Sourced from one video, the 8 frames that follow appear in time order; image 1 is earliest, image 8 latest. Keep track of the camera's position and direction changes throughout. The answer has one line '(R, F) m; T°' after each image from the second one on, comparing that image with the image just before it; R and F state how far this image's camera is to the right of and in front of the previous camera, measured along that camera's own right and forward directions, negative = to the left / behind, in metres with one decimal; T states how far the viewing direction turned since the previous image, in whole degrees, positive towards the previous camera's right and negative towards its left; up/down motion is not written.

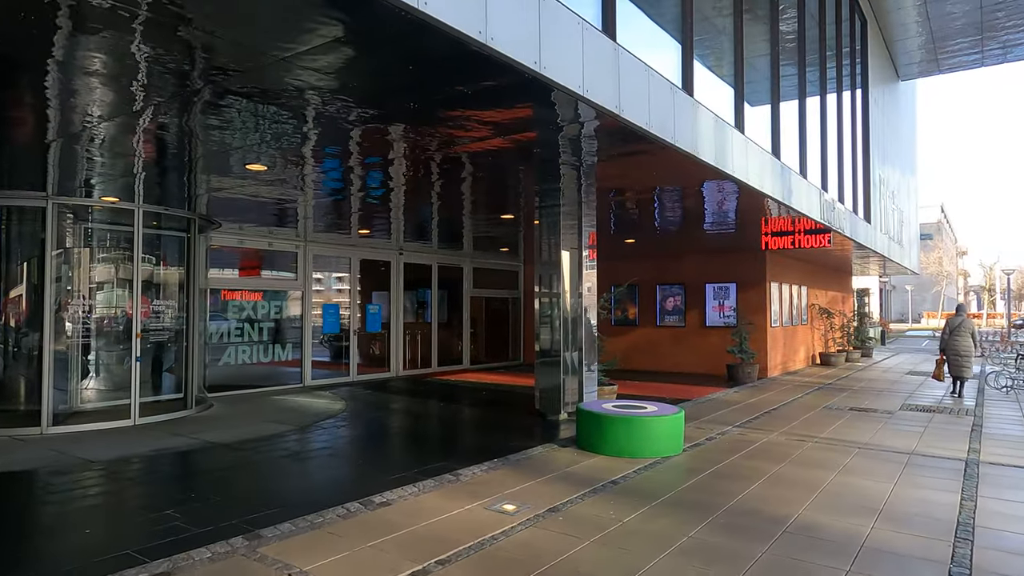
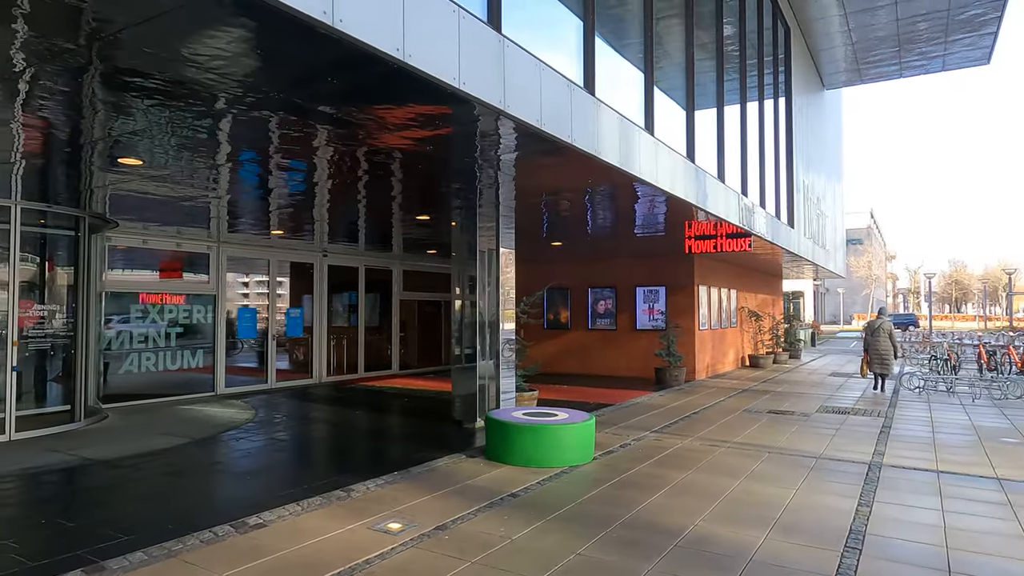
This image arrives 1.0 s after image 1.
(+0.4, +0.2) m; +4°
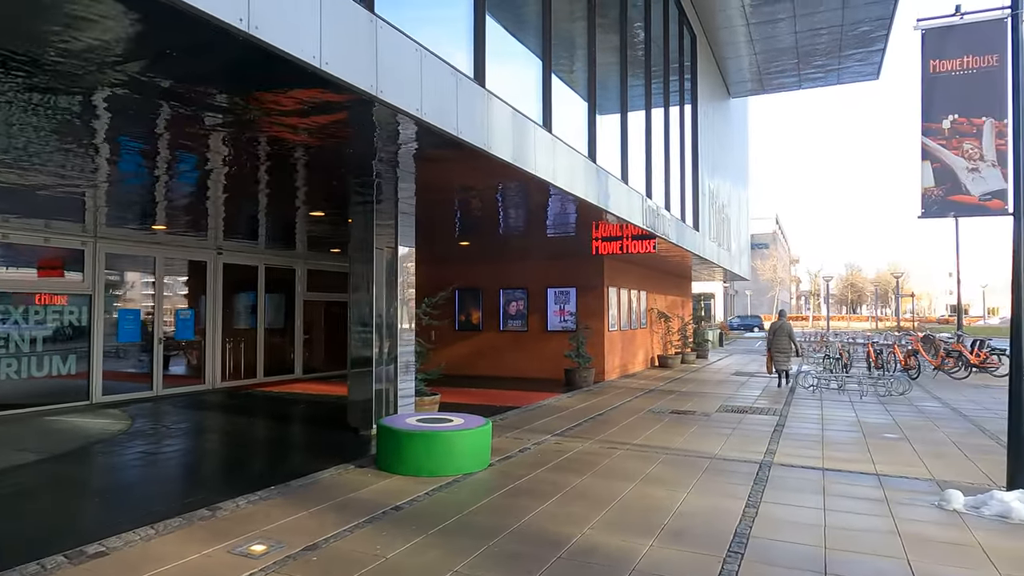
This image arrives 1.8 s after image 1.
(+0.3, +0.2) m; +7°
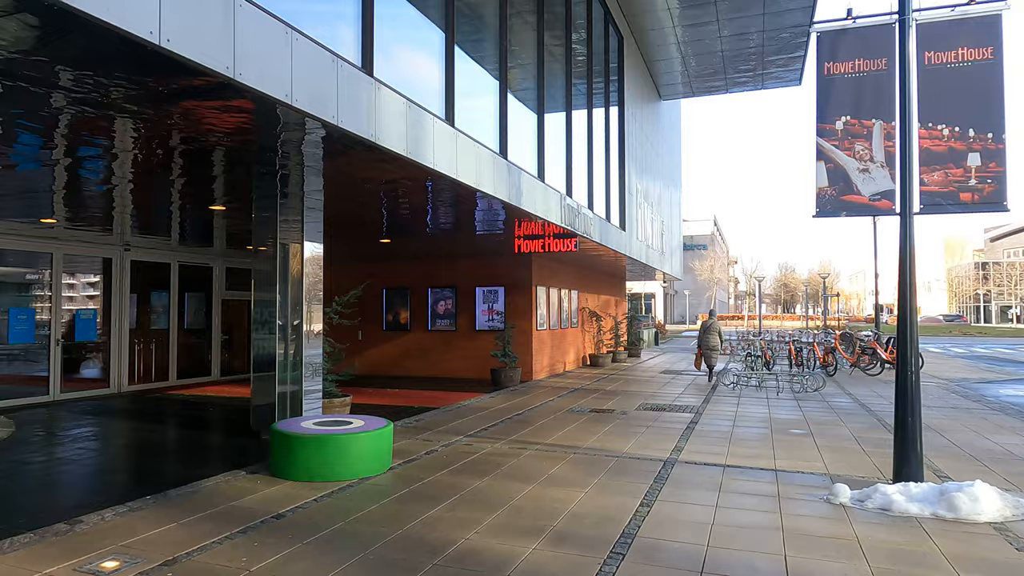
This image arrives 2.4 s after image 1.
(+0.4, +0.1) m; +5°
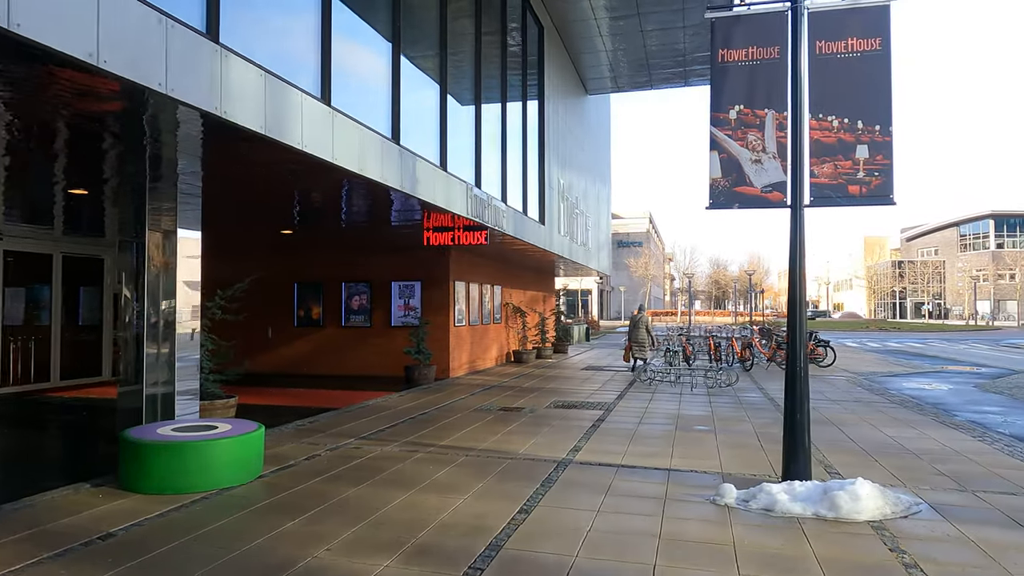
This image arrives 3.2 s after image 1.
(+0.5, +0.4) m; +5°
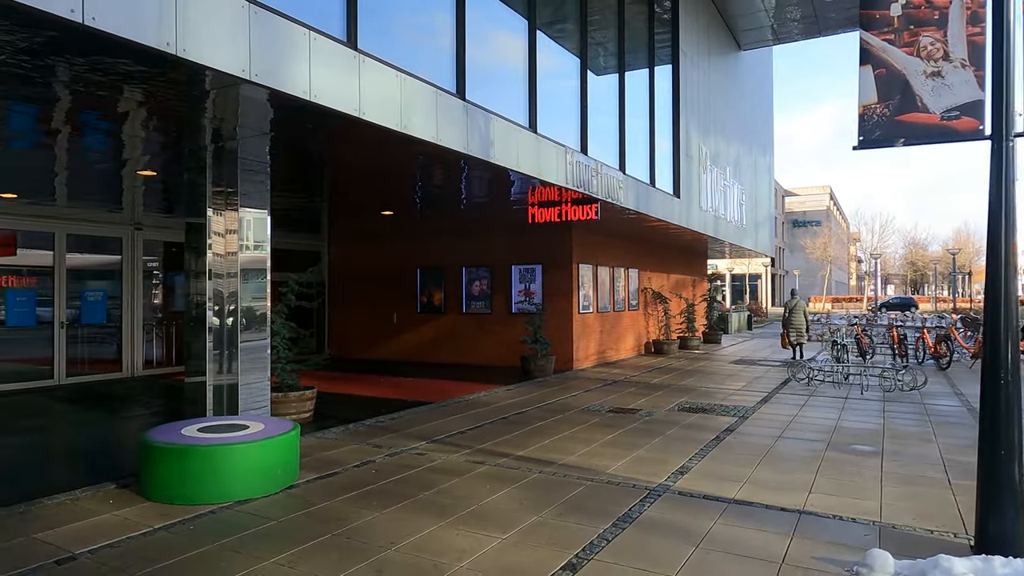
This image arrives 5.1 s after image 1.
(+0.7, +1.4) m; -14°
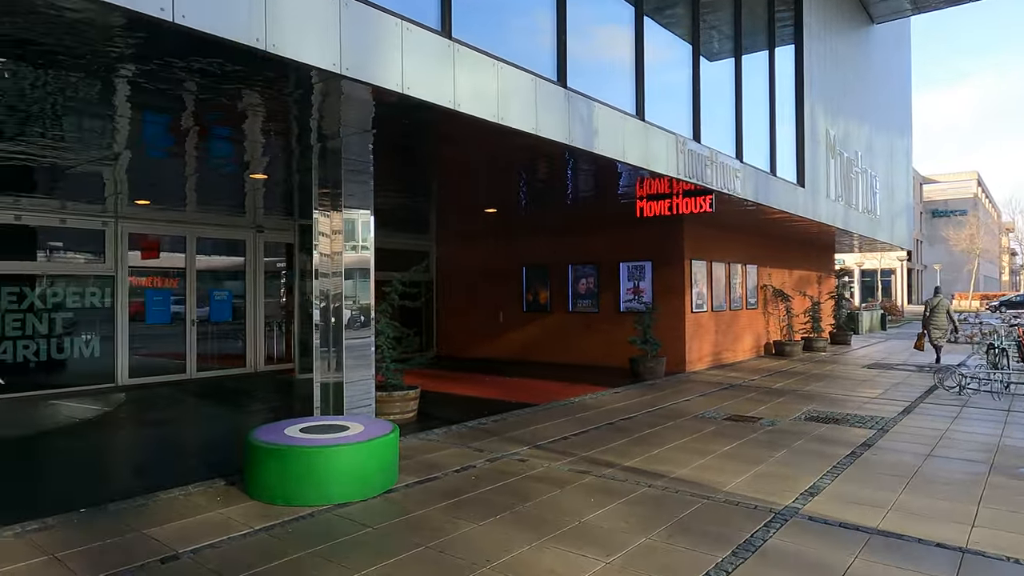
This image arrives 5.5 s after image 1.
(0.0, +0.3) m; -9°
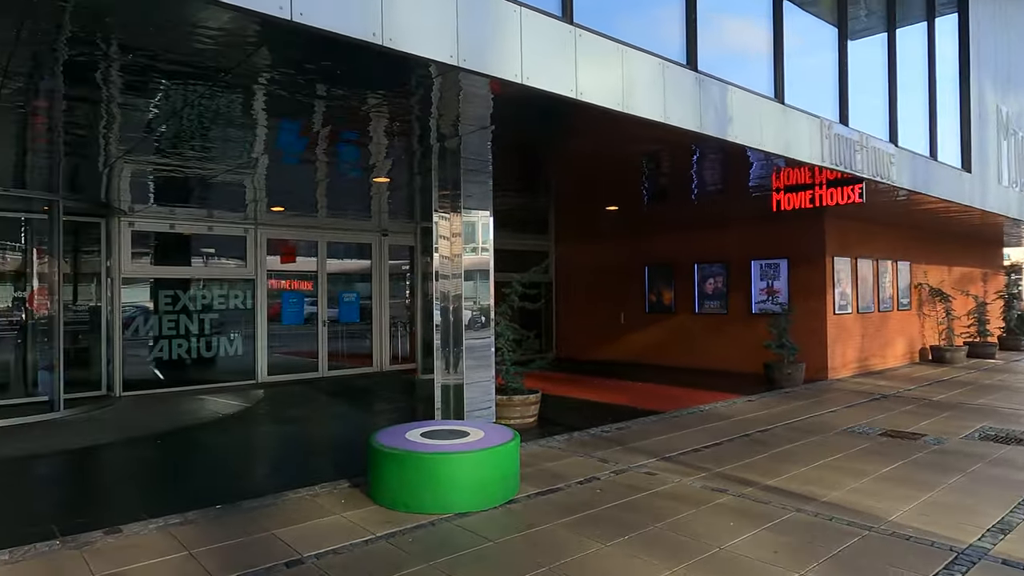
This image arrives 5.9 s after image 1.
(-0.1, +0.3) m; -10°
